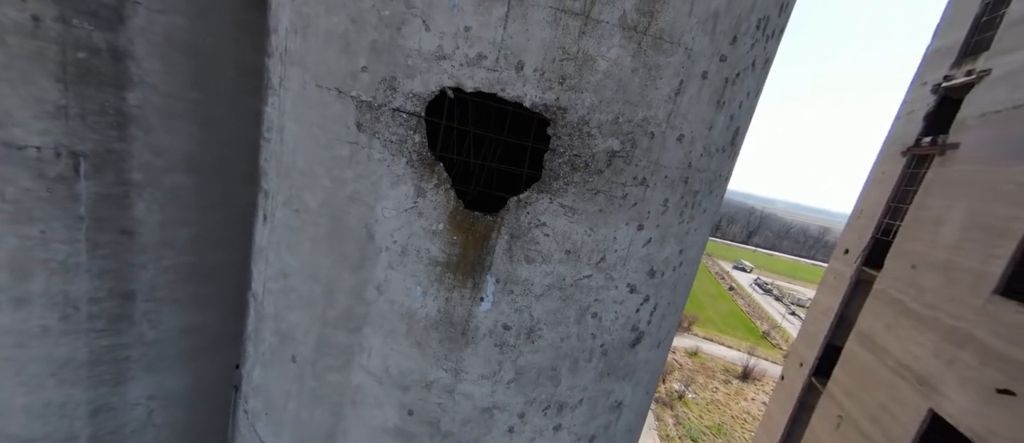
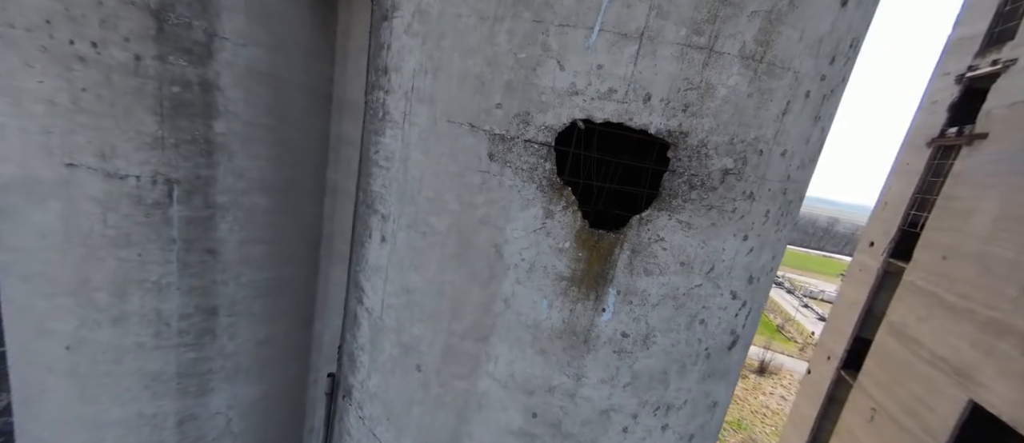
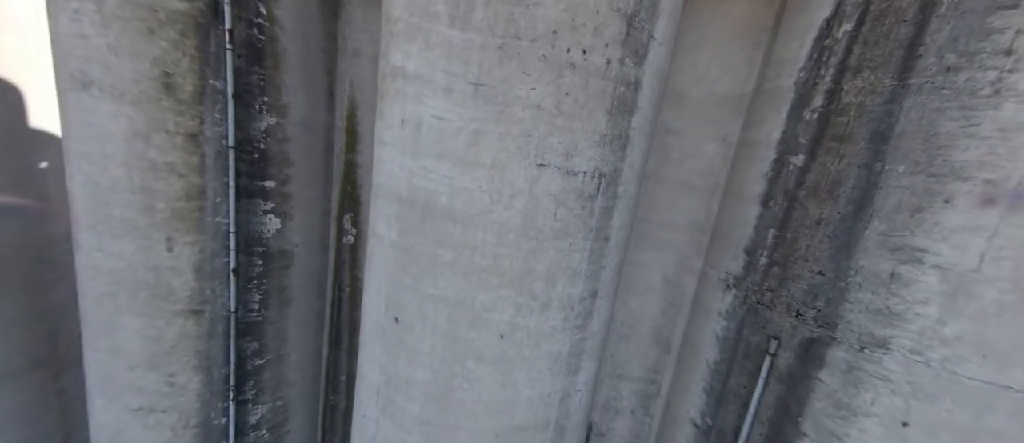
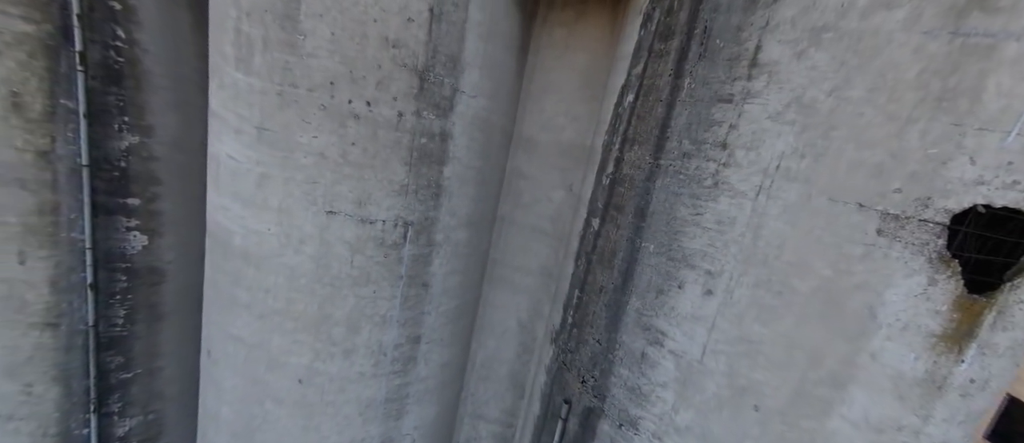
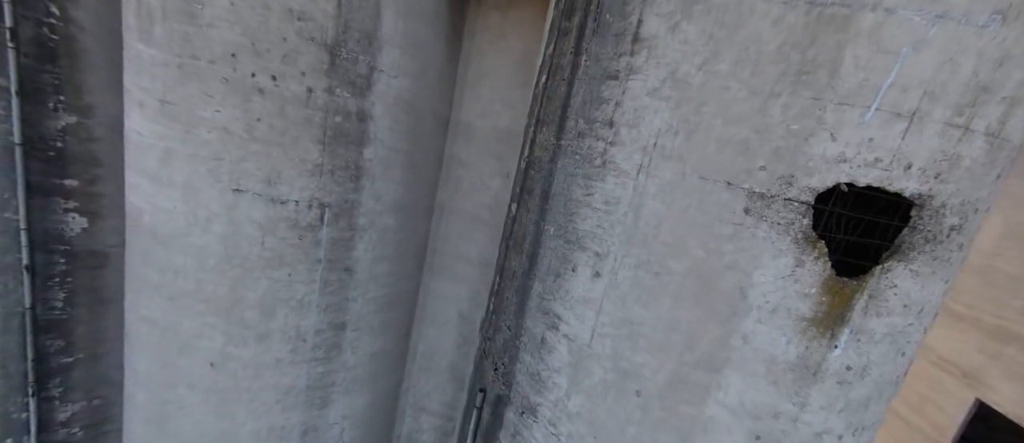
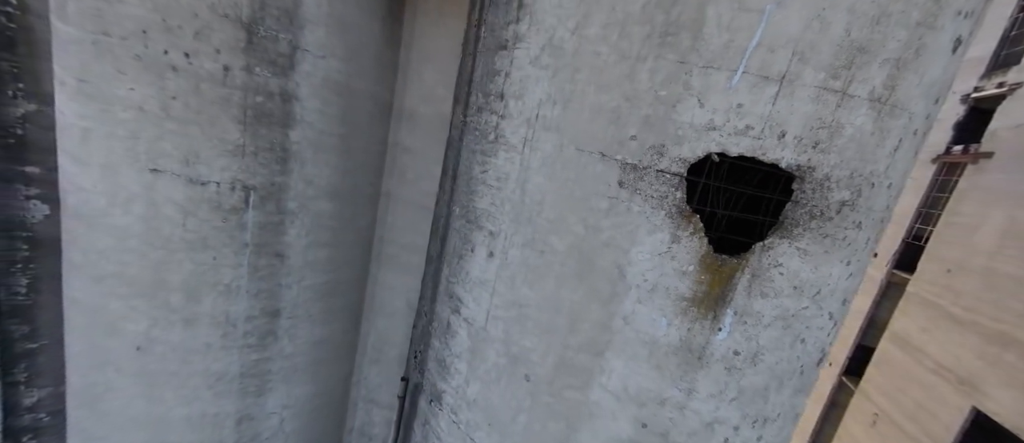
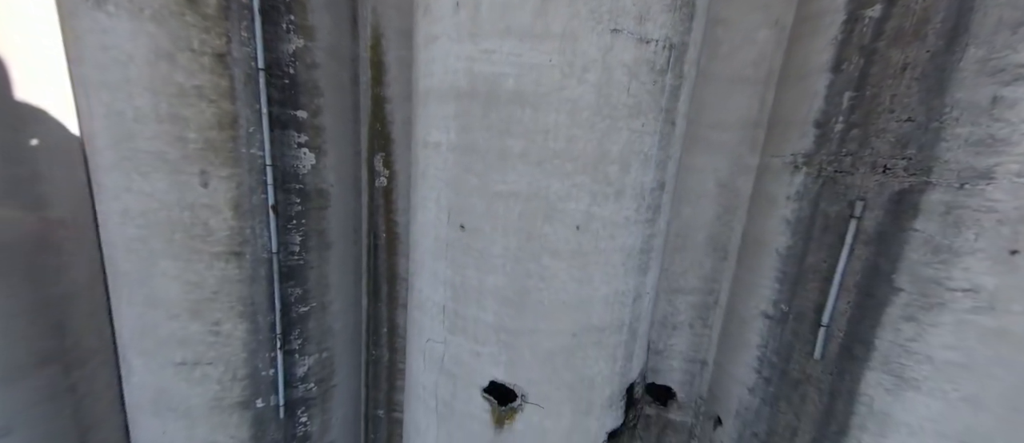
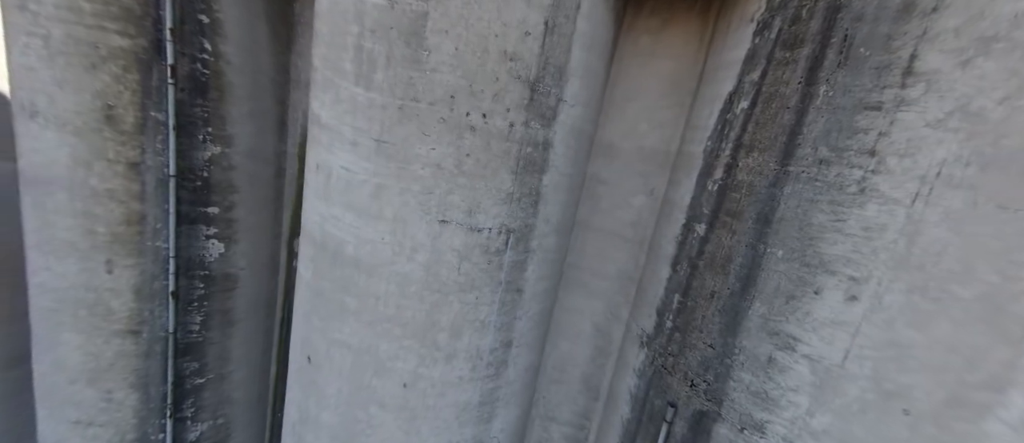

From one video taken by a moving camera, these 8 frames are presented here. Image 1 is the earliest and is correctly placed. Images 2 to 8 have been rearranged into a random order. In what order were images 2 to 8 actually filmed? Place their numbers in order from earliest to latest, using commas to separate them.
2, 6, 5, 4, 8, 3, 7
